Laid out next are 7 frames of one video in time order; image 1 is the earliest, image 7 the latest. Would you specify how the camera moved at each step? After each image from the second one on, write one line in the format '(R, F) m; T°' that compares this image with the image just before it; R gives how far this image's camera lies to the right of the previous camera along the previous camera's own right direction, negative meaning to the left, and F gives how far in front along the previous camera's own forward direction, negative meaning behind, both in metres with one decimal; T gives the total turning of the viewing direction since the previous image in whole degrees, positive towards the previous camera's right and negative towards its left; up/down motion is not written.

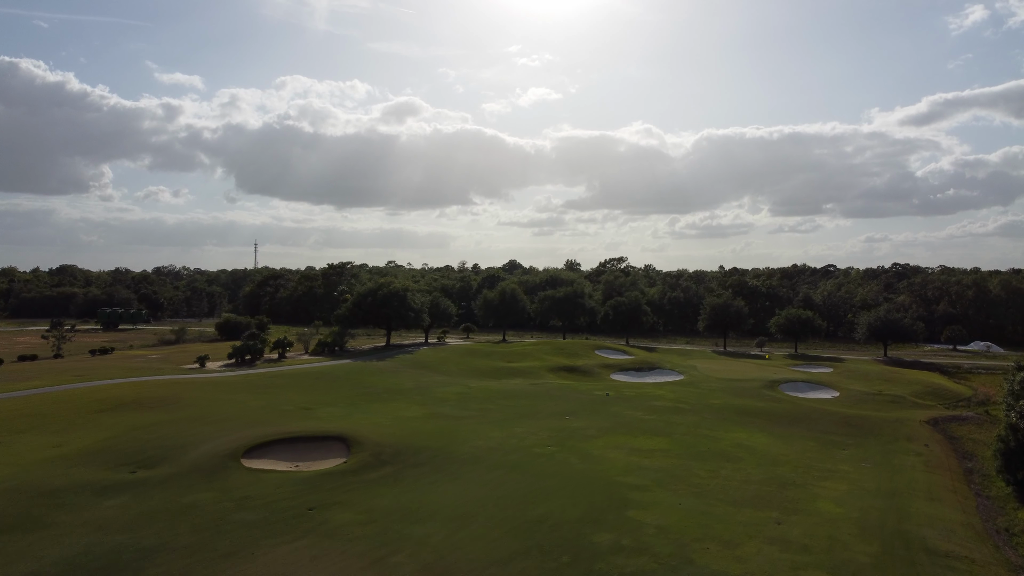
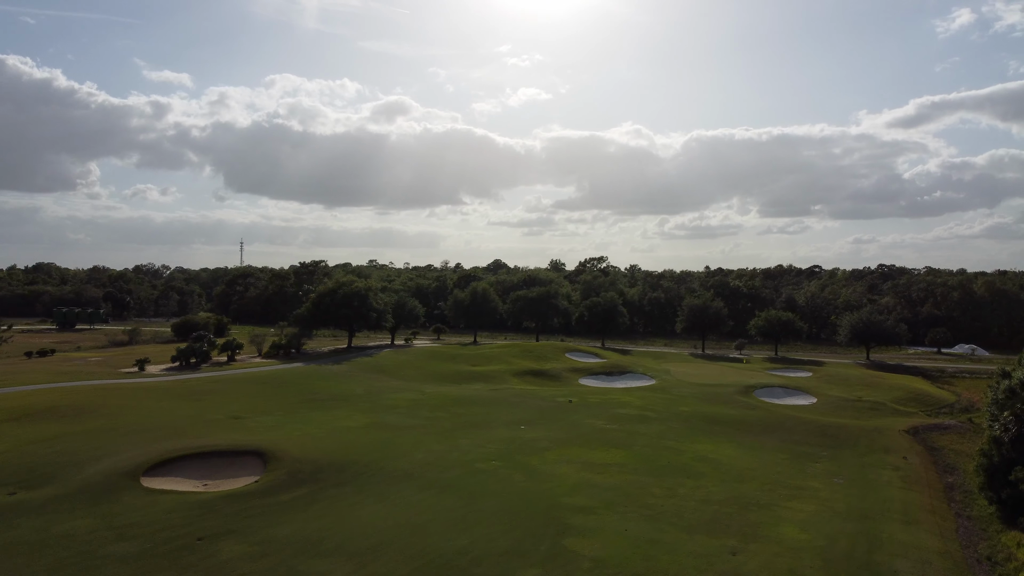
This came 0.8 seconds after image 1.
(+1.4, +2.1) m; +1°
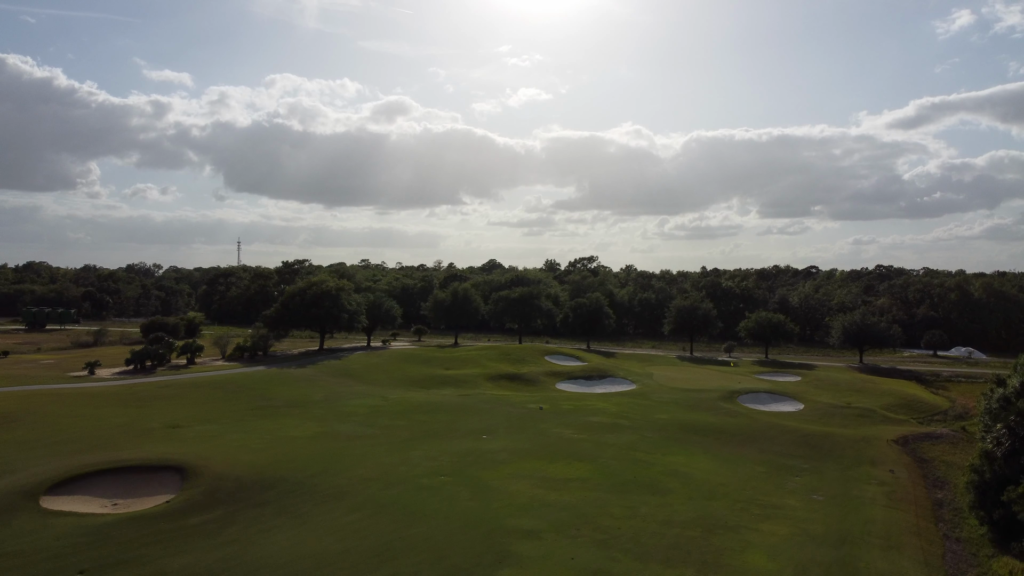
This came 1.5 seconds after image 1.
(+1.3, +1.8) m; 0°
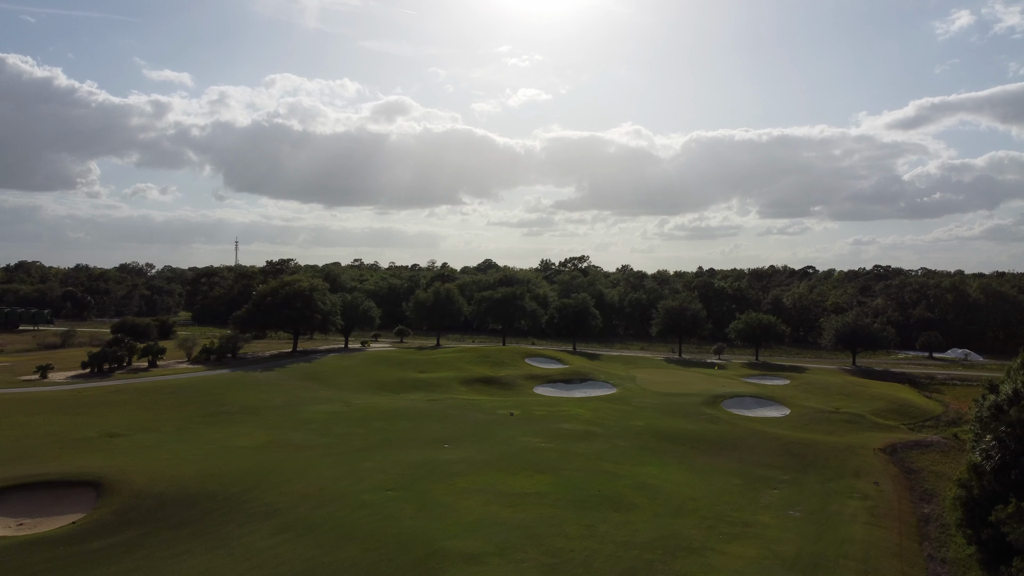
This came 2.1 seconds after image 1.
(+1.2, +1.5) m; 0°
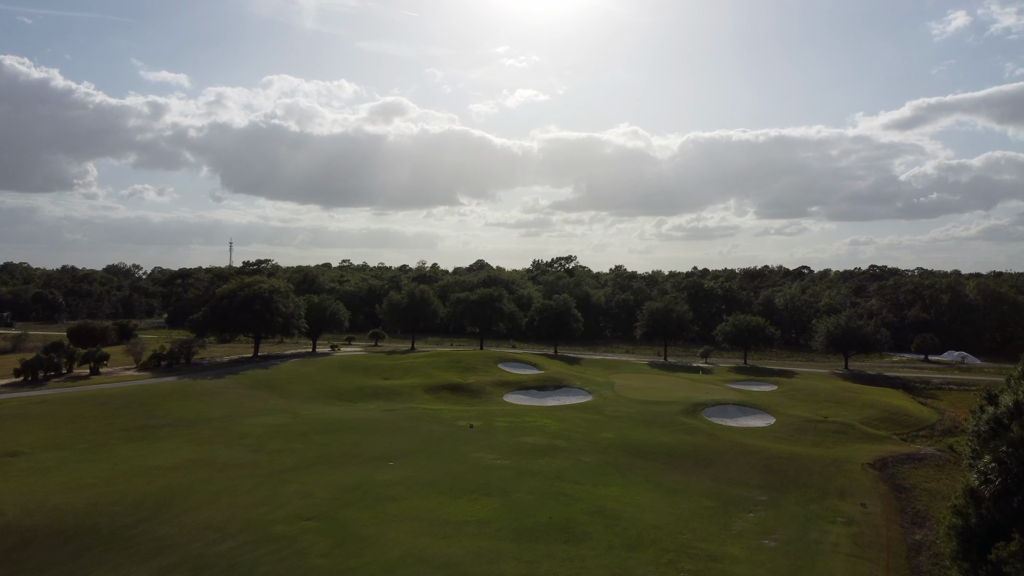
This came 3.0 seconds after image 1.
(+1.4, +2.3) m; 0°
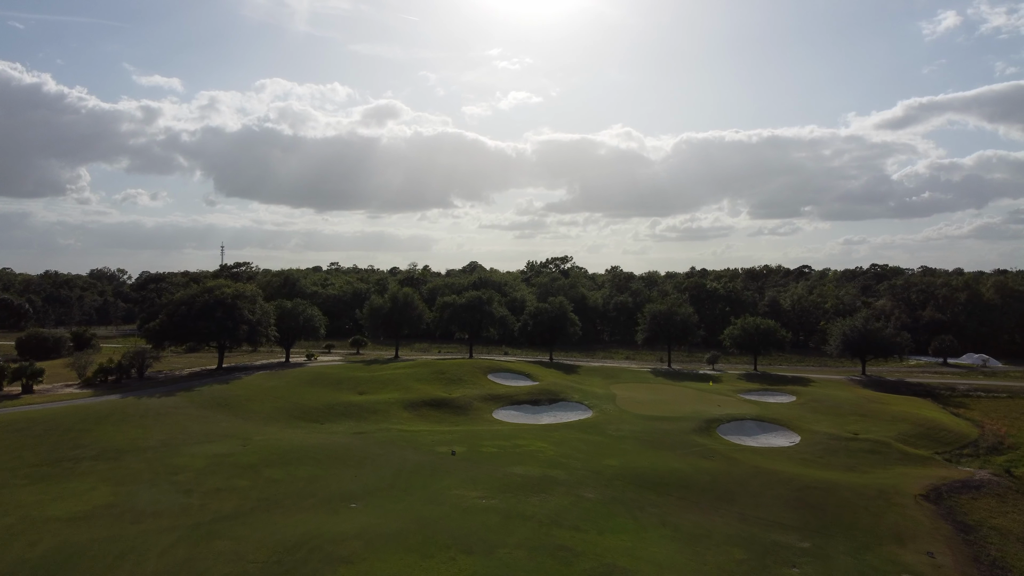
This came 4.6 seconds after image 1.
(+0.2, +4.1) m; 0°
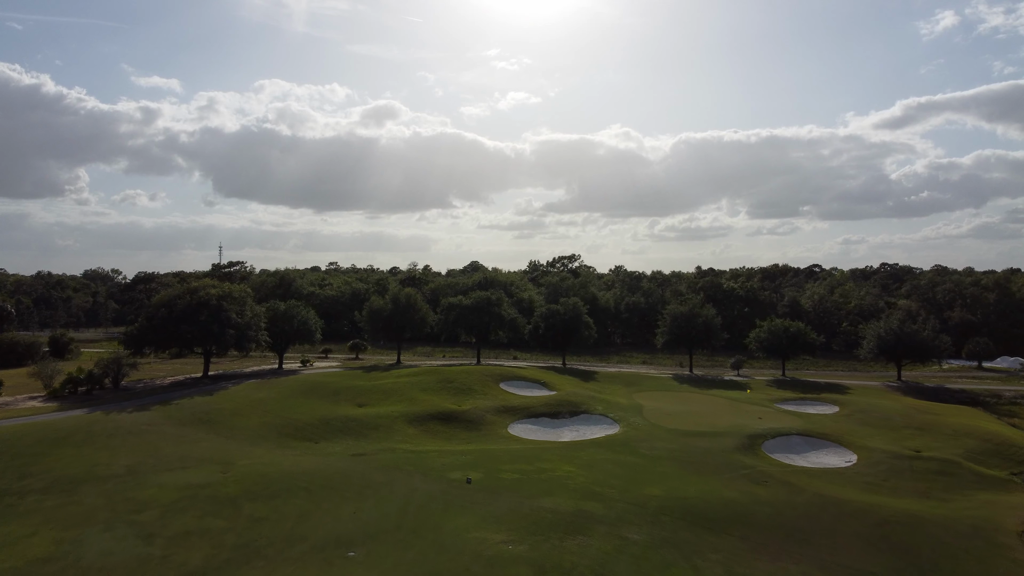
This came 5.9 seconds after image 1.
(-0.7, +3.5) m; 0°
